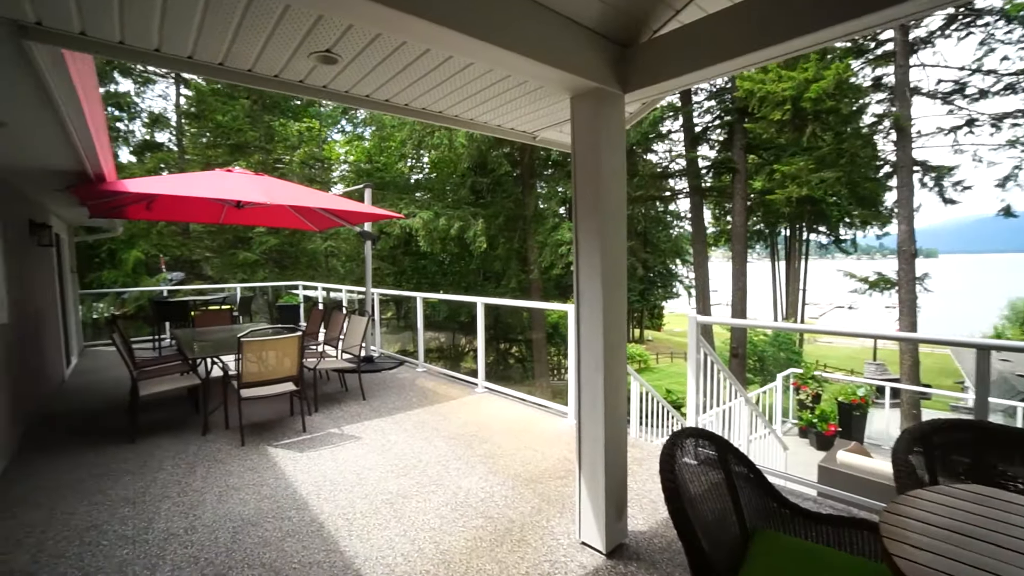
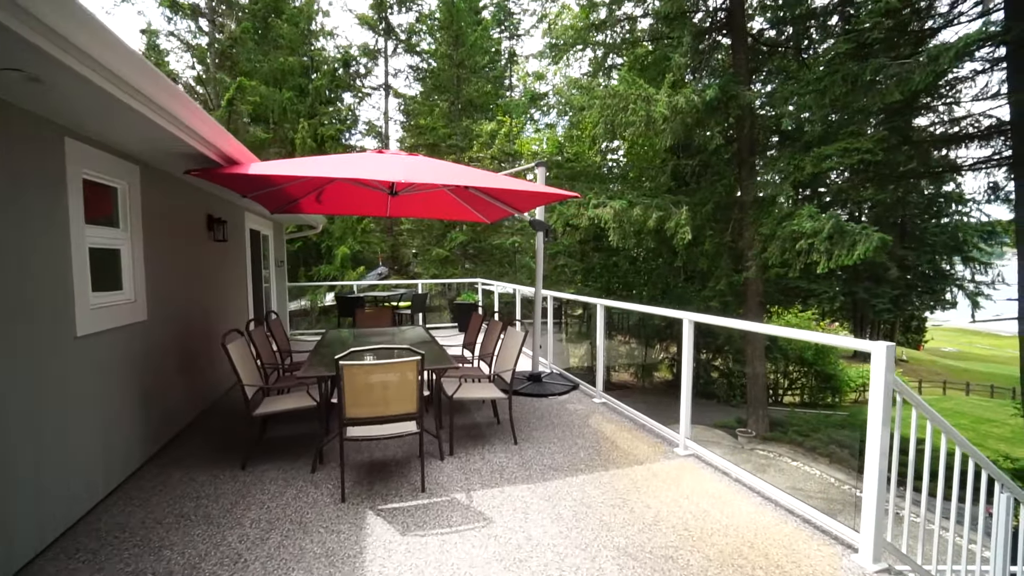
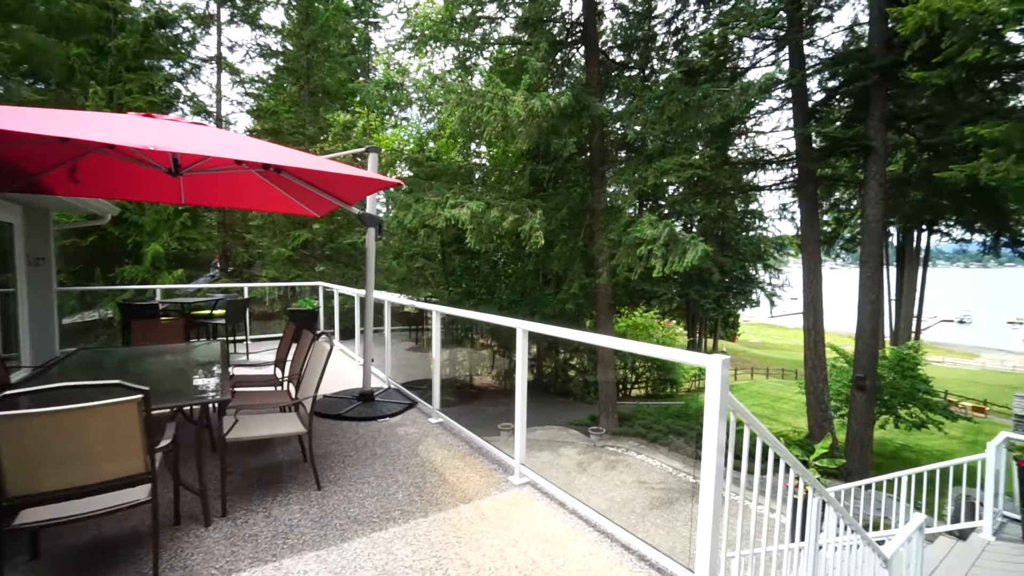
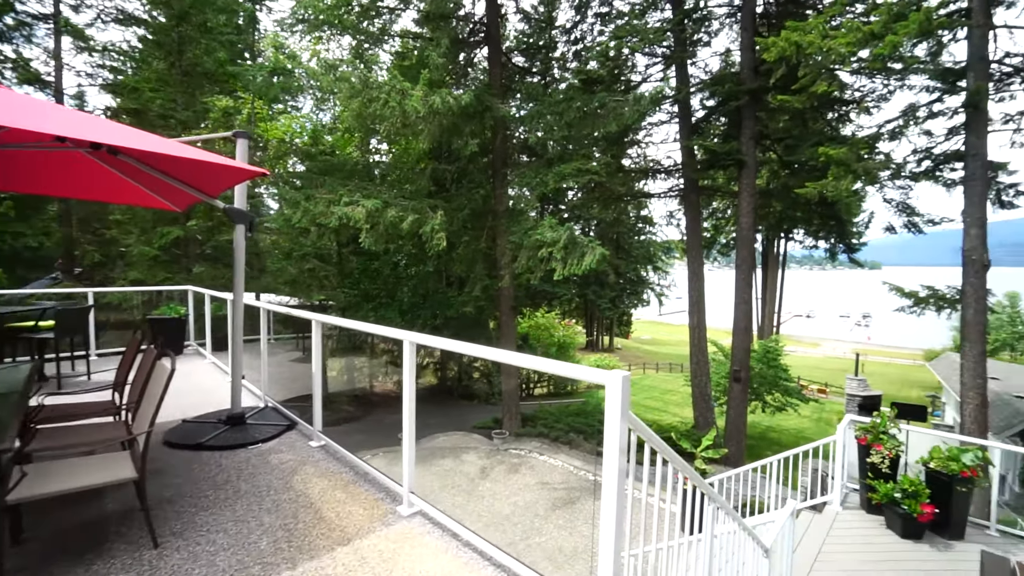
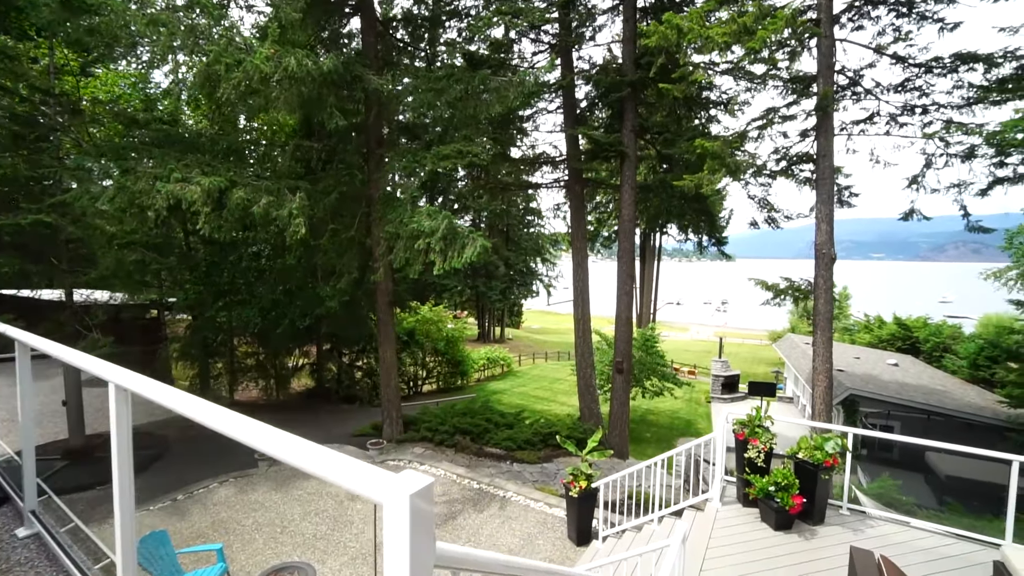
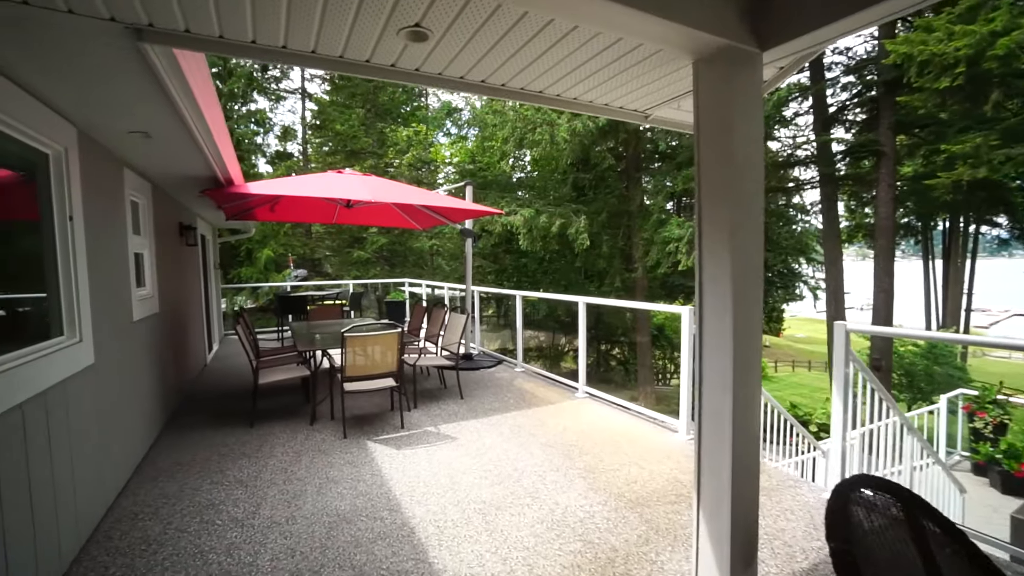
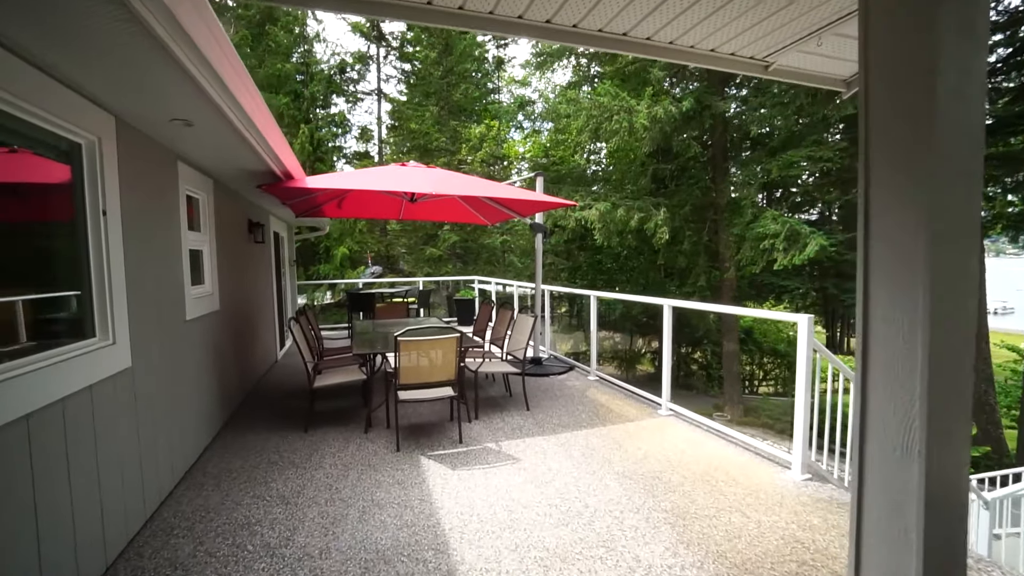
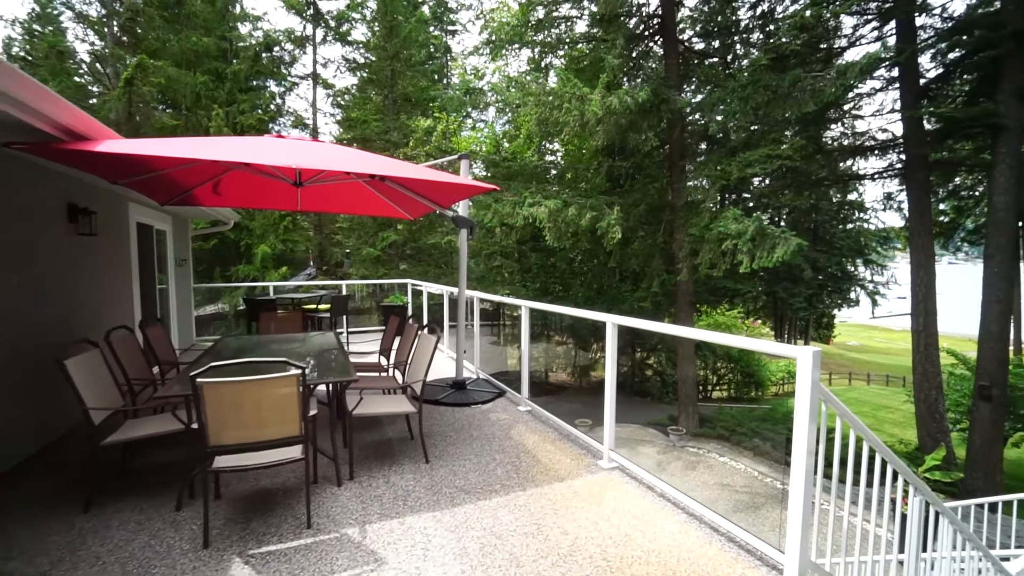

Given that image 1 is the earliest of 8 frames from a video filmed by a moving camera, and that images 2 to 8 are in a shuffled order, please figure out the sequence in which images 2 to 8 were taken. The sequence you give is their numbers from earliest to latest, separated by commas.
6, 7, 2, 8, 3, 4, 5
